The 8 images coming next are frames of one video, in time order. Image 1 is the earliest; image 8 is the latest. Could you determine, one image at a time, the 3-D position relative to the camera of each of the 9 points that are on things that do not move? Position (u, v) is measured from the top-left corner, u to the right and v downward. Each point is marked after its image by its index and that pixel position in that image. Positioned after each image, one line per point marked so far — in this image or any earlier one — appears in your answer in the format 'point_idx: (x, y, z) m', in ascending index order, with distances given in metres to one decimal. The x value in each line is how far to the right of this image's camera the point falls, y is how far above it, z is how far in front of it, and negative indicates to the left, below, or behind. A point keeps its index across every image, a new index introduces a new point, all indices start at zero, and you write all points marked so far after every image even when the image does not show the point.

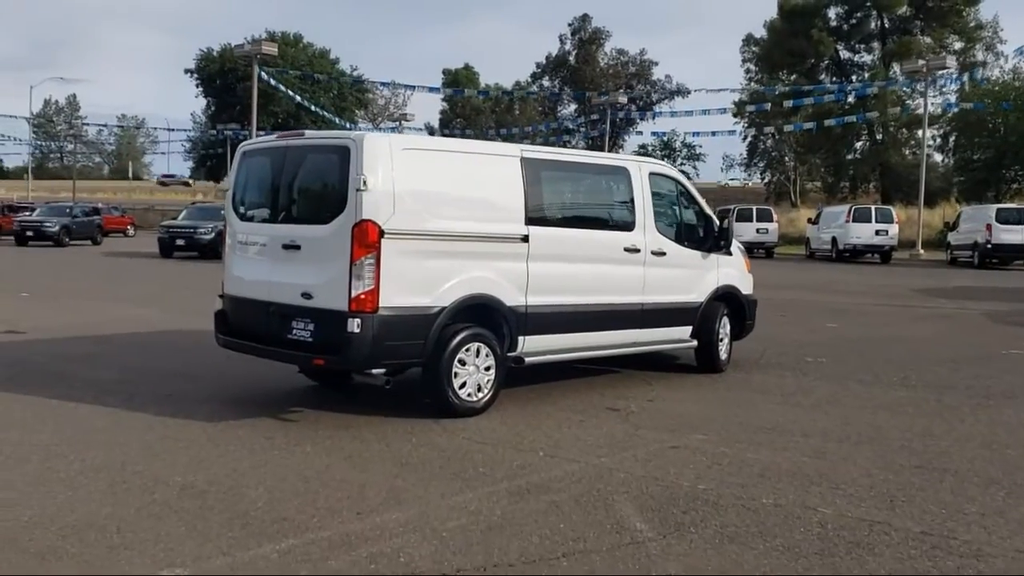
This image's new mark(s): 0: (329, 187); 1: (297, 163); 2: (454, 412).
0: (-1.5, +0.8, +7.9) m
1: (-1.9, +1.1, +8.3) m
2: (-0.5, -1.1, +8.3) m
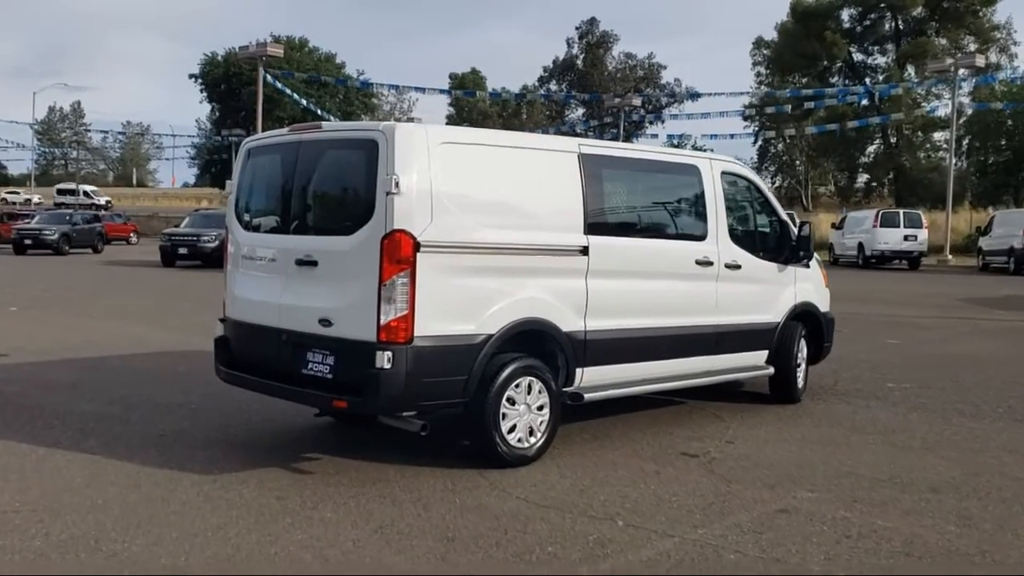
0: (-1.1, +0.6, +6.5) m
1: (-1.5, +0.9, +6.9) m
2: (-0.1, -1.3, +6.9) m
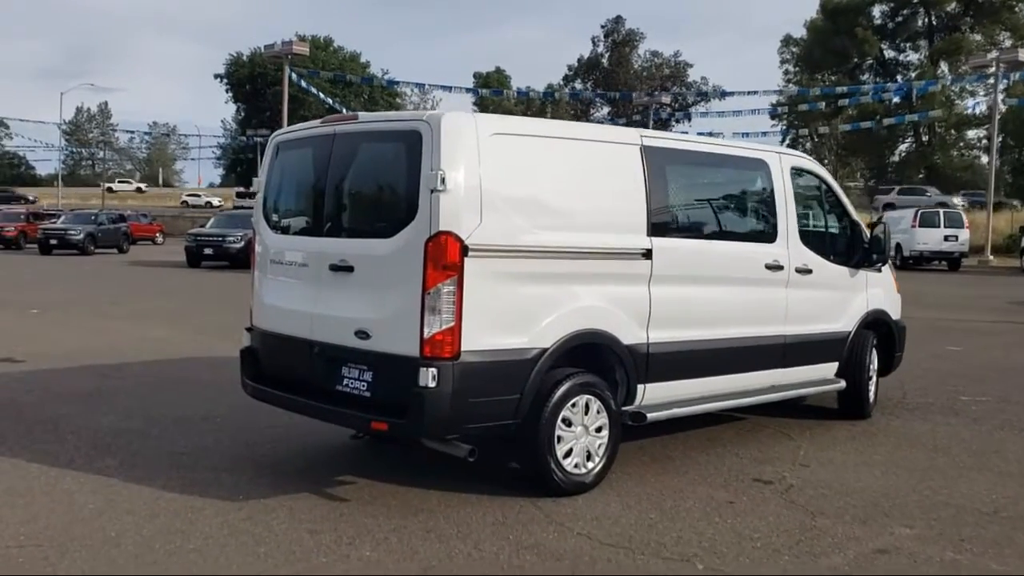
0: (-0.7, +0.6, +5.8) m
1: (-1.1, +0.8, +6.2) m
2: (+0.3, -1.3, +6.2) m
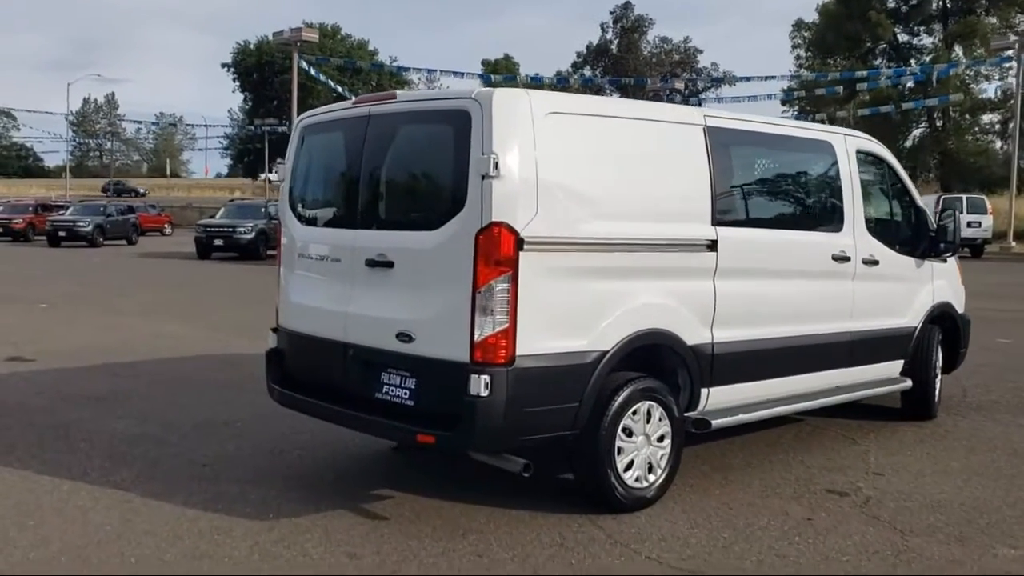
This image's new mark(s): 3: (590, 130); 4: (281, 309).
0: (-0.4, +0.6, +5.3) m
1: (-0.8, +0.9, +5.6) m
2: (+0.6, -1.3, +5.6) m
3: (+0.4, +0.9, +5.4) m
4: (-1.6, -0.1, +6.4) m
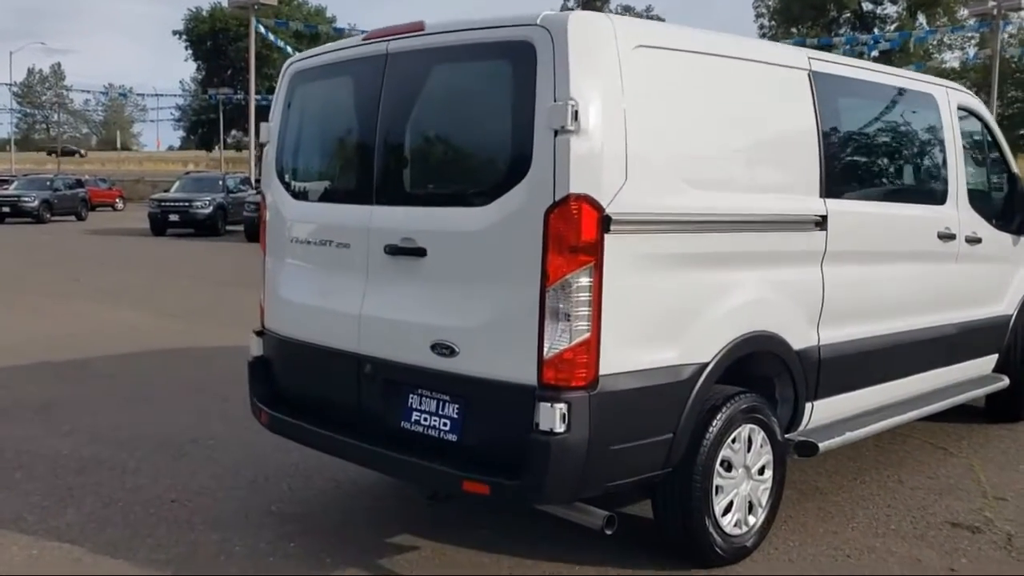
0: (-0.1, +0.6, +3.9) m
1: (-0.5, +0.9, +4.3) m
2: (+0.9, -1.3, +4.4) m
3: (+0.7, +0.9, +4.1) m
4: (-1.3, -0.1, +5.0) m
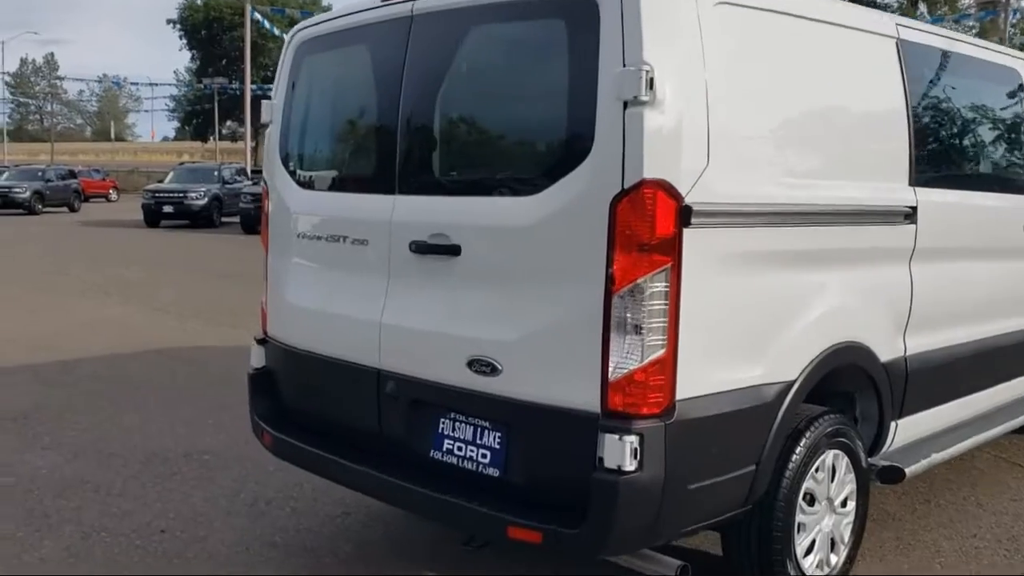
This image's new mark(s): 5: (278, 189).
0: (+0.1, +0.6, +3.3) m
1: (-0.3, +0.9, +3.6) m
2: (+1.1, -1.3, +3.7) m
3: (+0.9, +0.9, +3.5) m
4: (-1.1, -0.1, +4.4) m
5: (-1.1, +0.5, +4.4) m
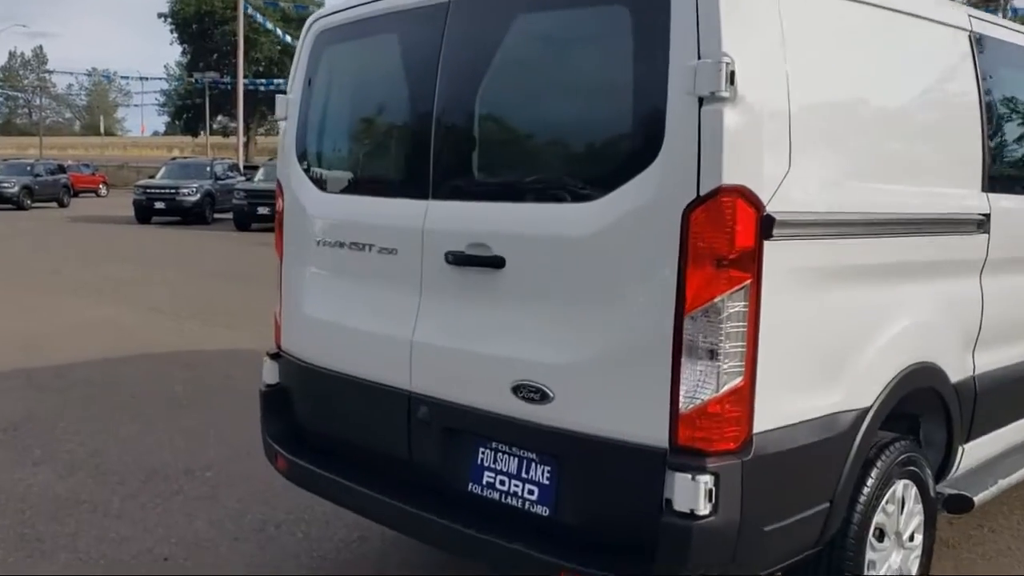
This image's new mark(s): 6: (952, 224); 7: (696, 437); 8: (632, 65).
0: (+0.3, +0.5, +2.9) m
1: (-0.1, +0.8, +3.3) m
2: (+1.3, -1.3, +3.4) m
3: (+1.1, +0.9, +3.1) m
4: (-1.0, -0.2, +4.0) m
5: (-0.9, +0.4, +4.0) m
6: (+1.7, +0.2, +3.6) m
7: (+0.5, -0.4, +2.7) m
8: (+0.4, +0.7, +2.8) m
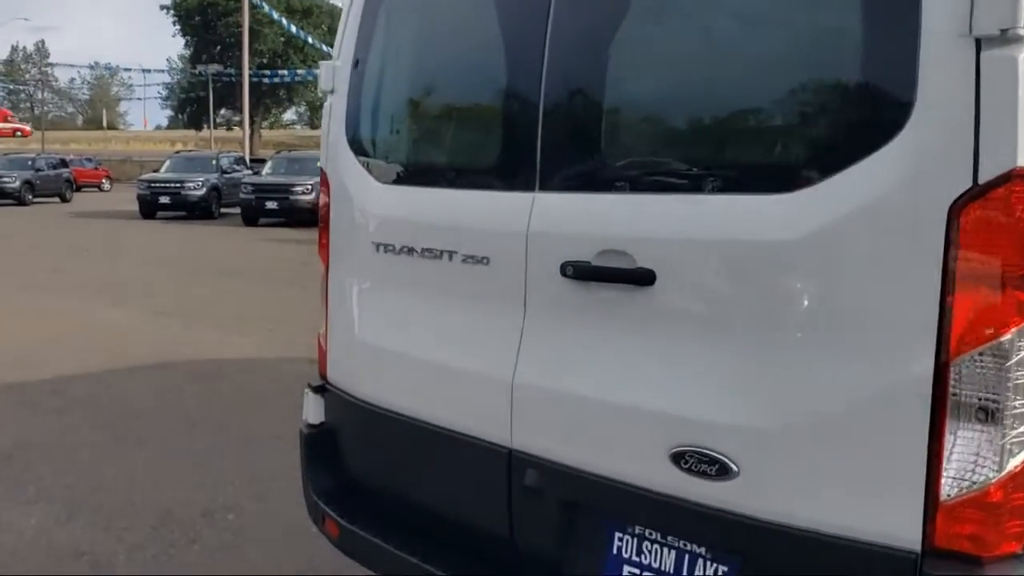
0: (+0.6, +0.5, +2.1) m
1: (+0.2, +0.7, +2.4) m
2: (+1.7, -1.4, +2.6) m
3: (+1.5, +0.8, +2.3) m
4: (-0.6, -0.2, +3.2) m
5: (-0.6, +0.4, +3.2) m
6: (+2.0, +0.2, +2.7) m
7: (+0.9, -0.5, +1.9) m
8: (+0.7, +0.6, +2.0) m
